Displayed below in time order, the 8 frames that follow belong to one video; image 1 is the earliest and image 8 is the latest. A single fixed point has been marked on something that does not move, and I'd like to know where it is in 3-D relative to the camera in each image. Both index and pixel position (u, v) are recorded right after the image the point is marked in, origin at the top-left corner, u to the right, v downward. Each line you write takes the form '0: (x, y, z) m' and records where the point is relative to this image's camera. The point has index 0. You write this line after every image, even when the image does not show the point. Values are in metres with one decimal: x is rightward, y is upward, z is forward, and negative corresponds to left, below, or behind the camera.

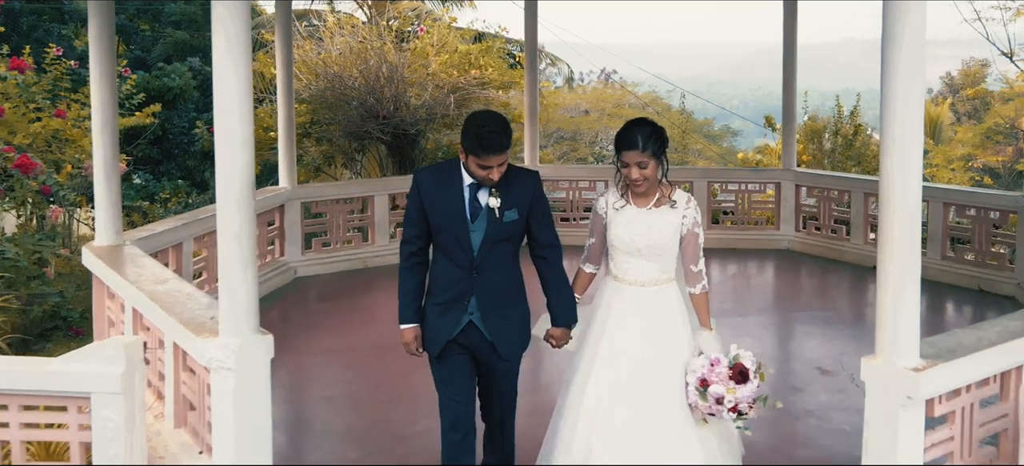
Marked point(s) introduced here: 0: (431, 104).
0: (-0.9, +1.5, +11.5) m
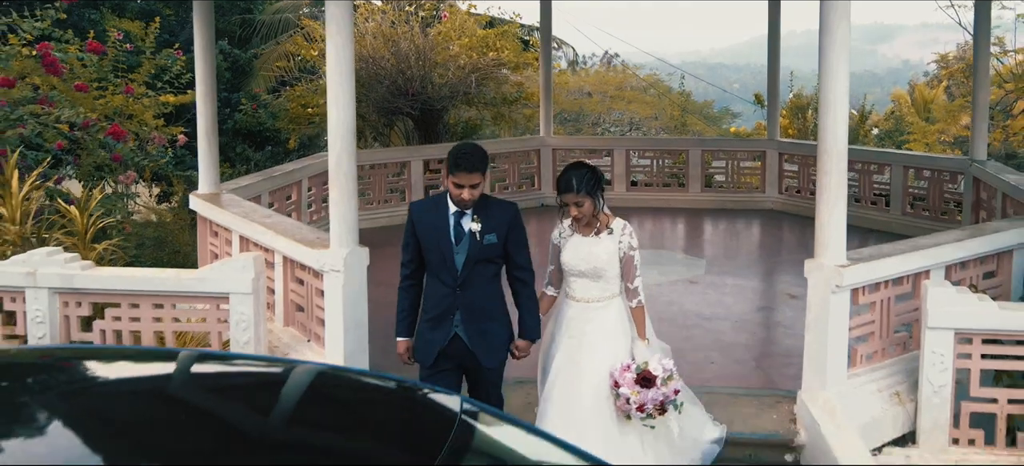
0: (-0.7, +1.9, +12.7) m
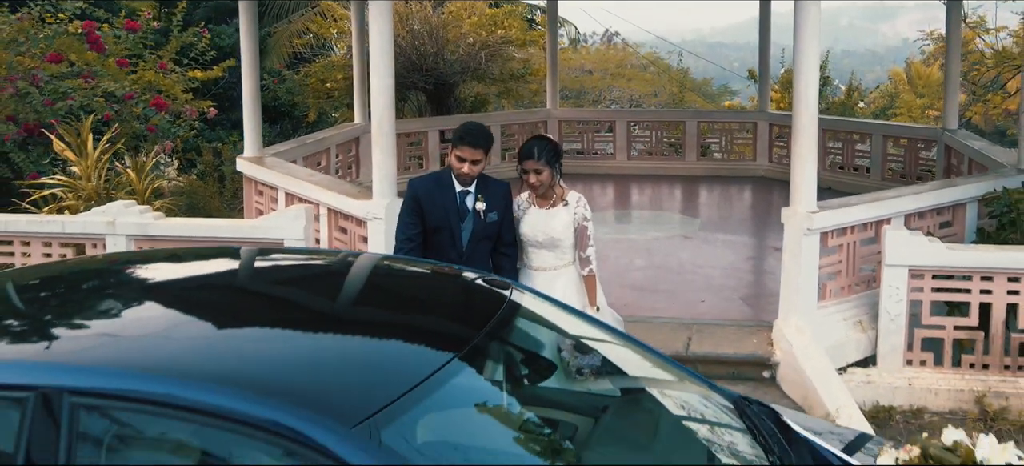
0: (-0.6, +2.3, +13.4) m
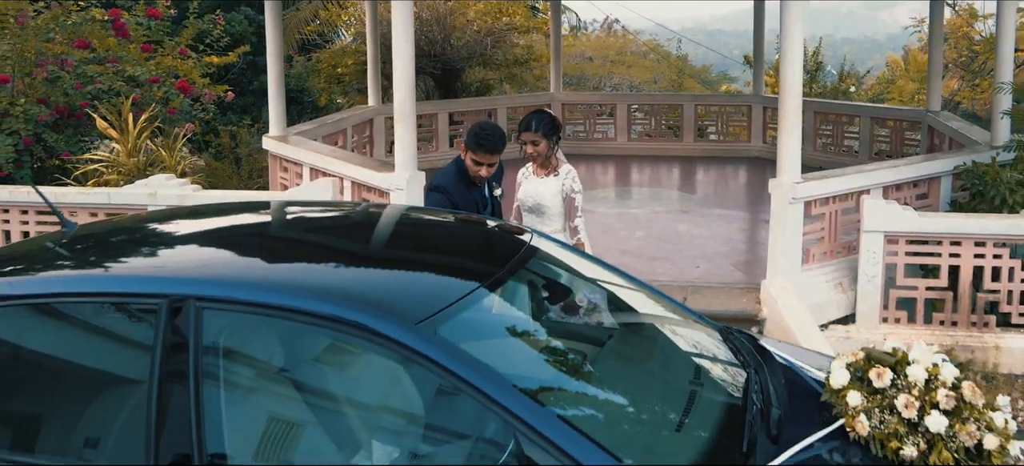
0: (-0.5, +2.6, +13.9) m
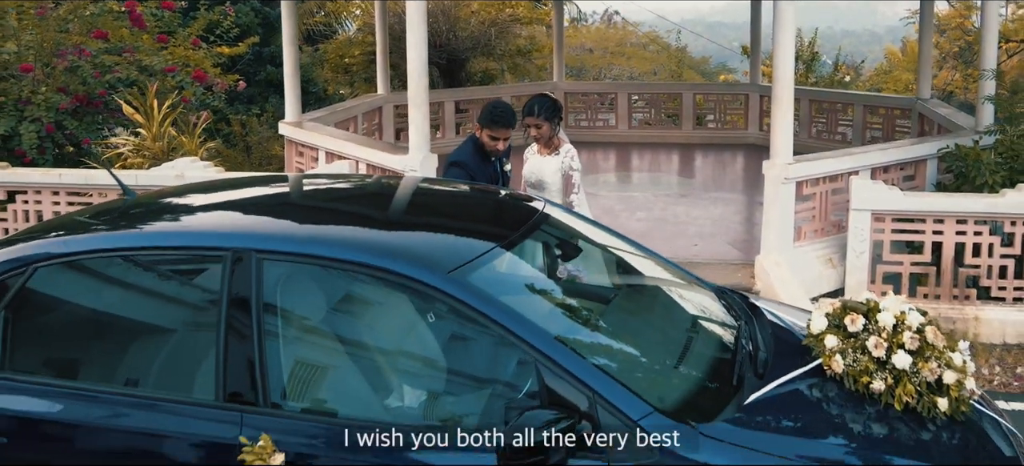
0: (-0.5, +2.8, +14.2) m
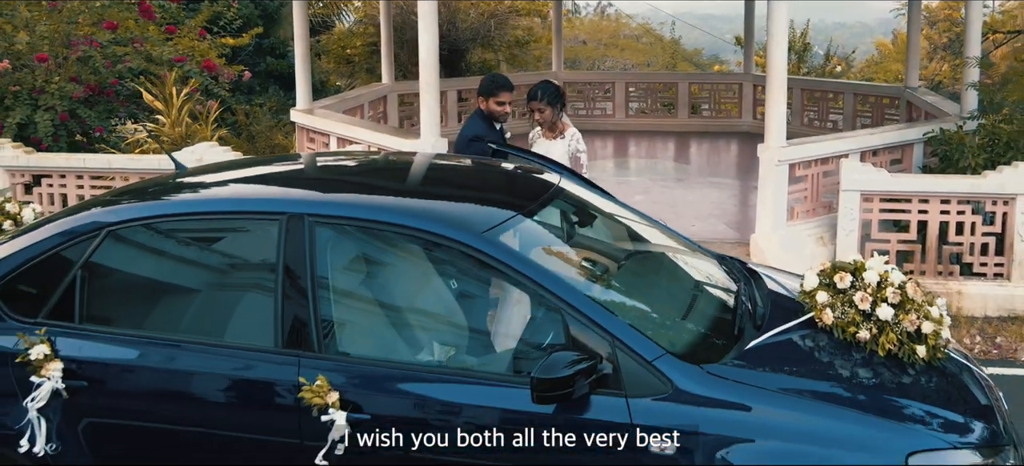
0: (-0.5, +3.0, +14.5) m
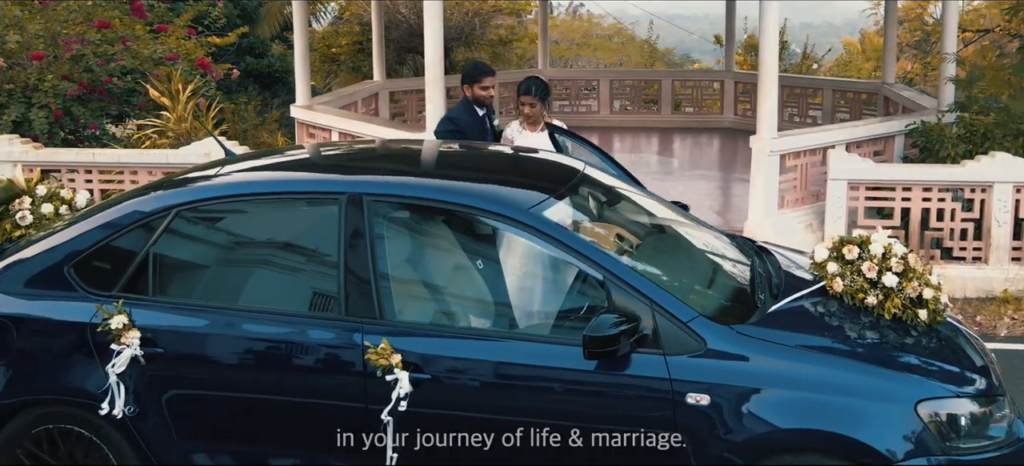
0: (-0.7, +3.0, +14.8) m
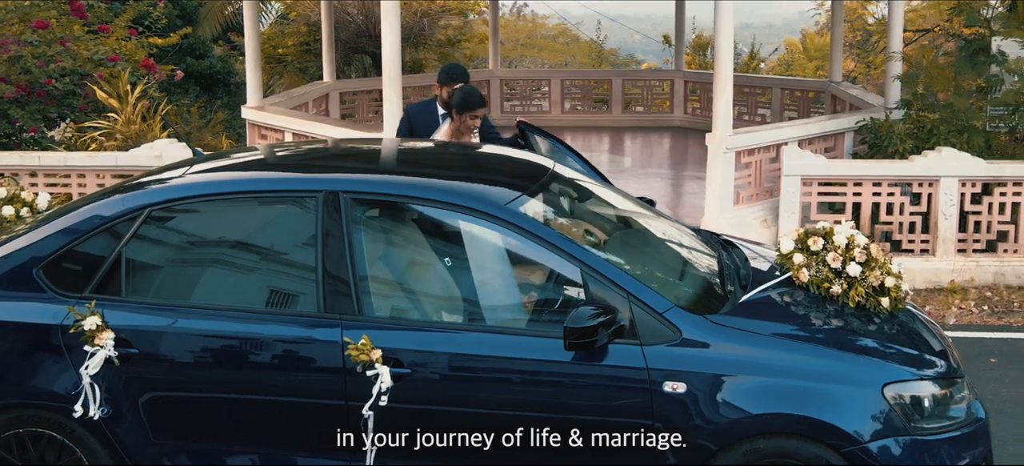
0: (-1.5, +3.0, +14.8) m
